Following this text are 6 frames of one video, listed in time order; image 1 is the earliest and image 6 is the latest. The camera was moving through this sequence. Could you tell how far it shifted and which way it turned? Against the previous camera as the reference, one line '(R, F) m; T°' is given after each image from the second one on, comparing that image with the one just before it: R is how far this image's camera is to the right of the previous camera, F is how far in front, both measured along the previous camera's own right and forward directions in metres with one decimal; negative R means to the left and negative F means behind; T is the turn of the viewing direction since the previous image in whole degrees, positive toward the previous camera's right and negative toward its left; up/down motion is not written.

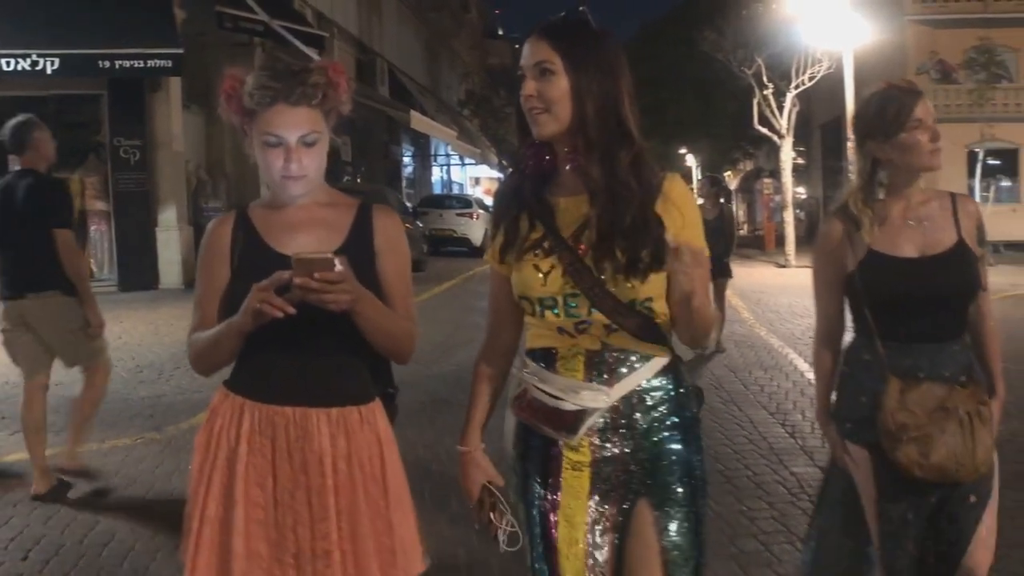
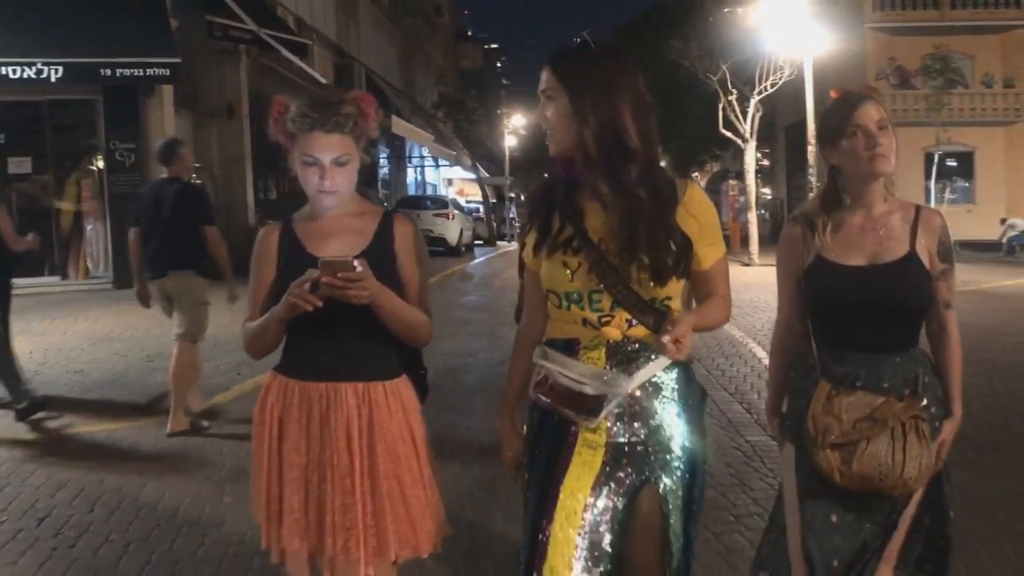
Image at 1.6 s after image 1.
(-0.1, -0.8) m; +2°
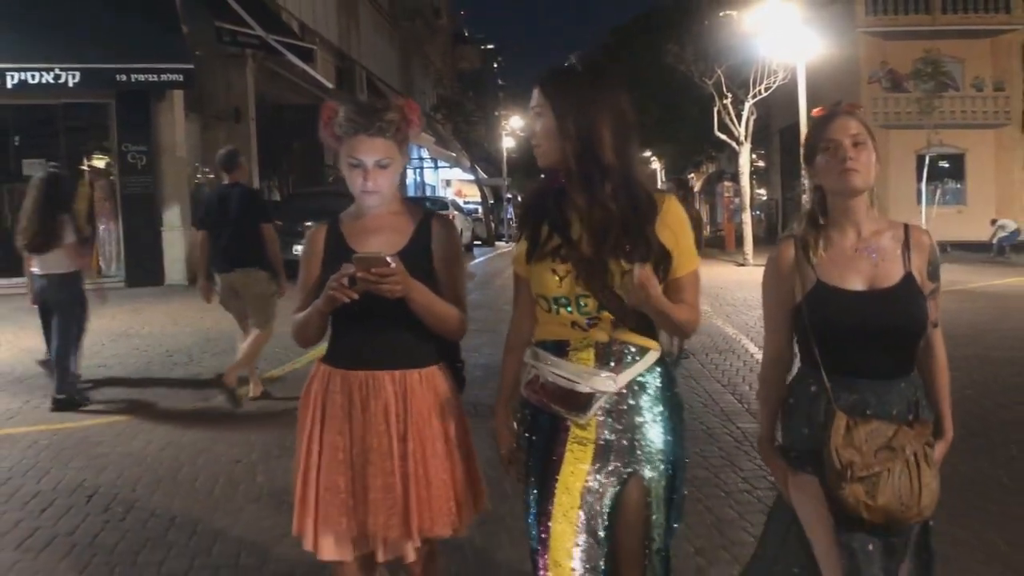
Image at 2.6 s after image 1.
(-0.1, -0.5) m; 0°
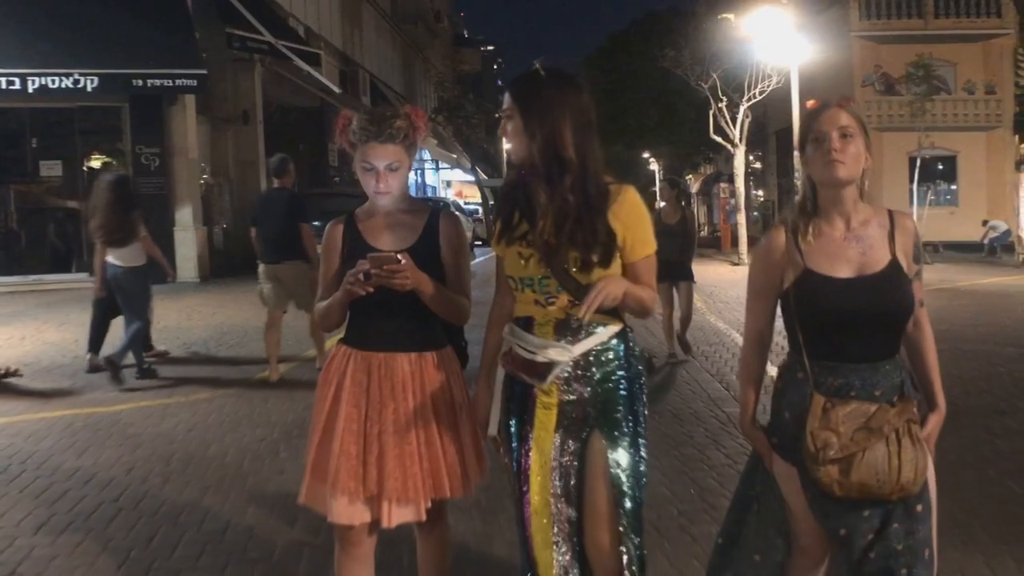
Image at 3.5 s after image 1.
(0.0, -0.6) m; 0°
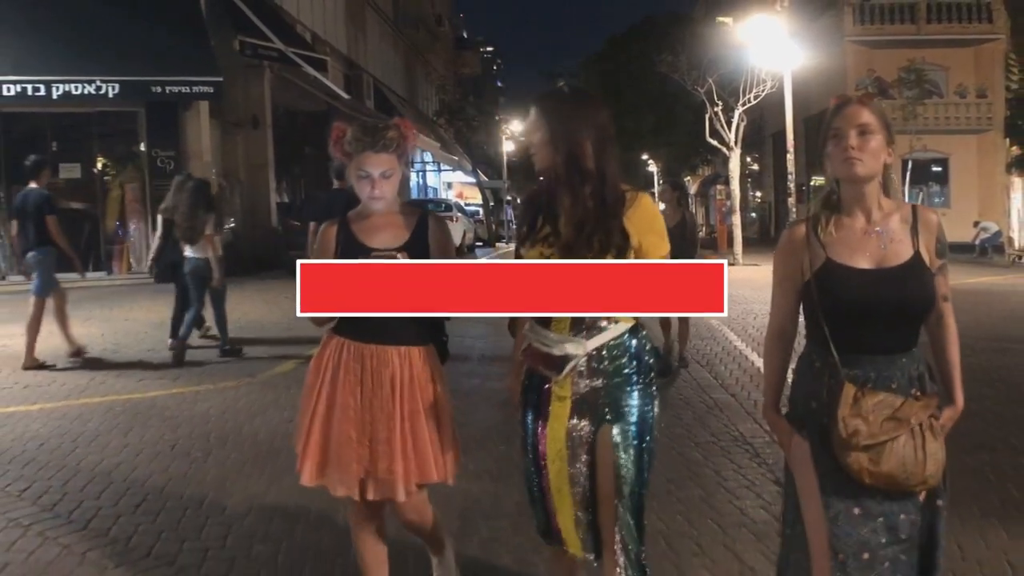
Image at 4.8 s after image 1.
(0.0, -0.7) m; 0°
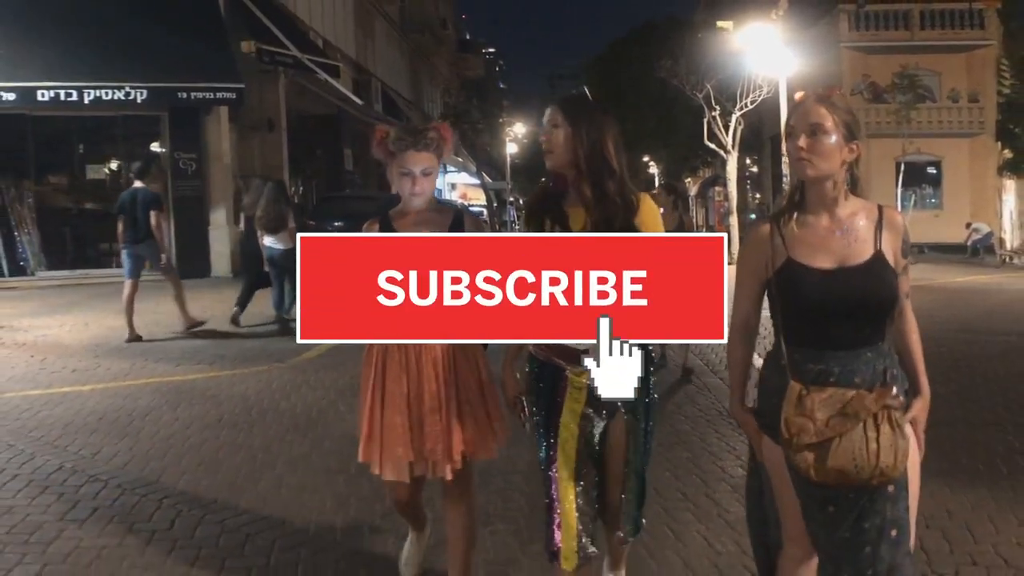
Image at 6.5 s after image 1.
(-0.1, -0.9) m; 0°
